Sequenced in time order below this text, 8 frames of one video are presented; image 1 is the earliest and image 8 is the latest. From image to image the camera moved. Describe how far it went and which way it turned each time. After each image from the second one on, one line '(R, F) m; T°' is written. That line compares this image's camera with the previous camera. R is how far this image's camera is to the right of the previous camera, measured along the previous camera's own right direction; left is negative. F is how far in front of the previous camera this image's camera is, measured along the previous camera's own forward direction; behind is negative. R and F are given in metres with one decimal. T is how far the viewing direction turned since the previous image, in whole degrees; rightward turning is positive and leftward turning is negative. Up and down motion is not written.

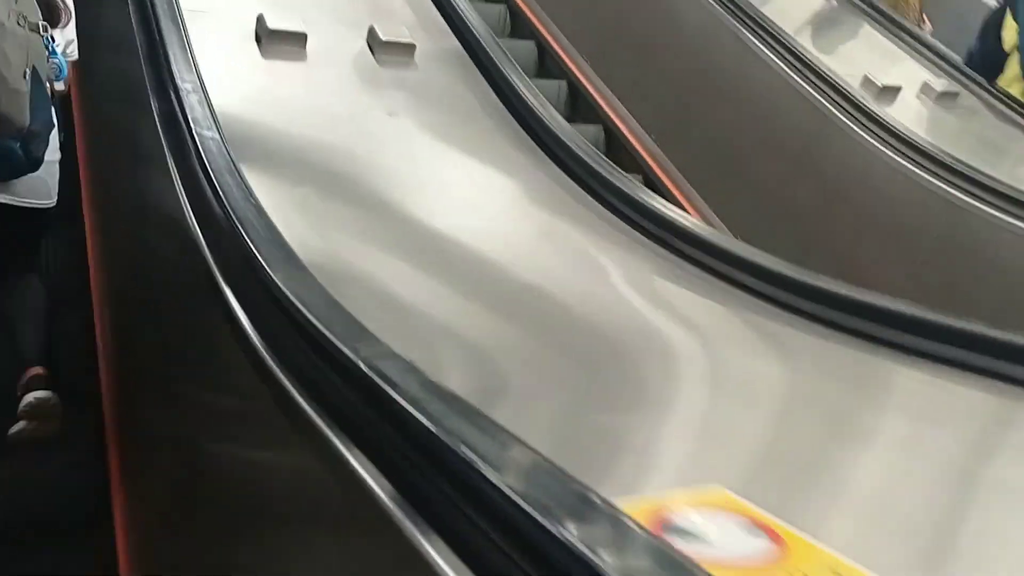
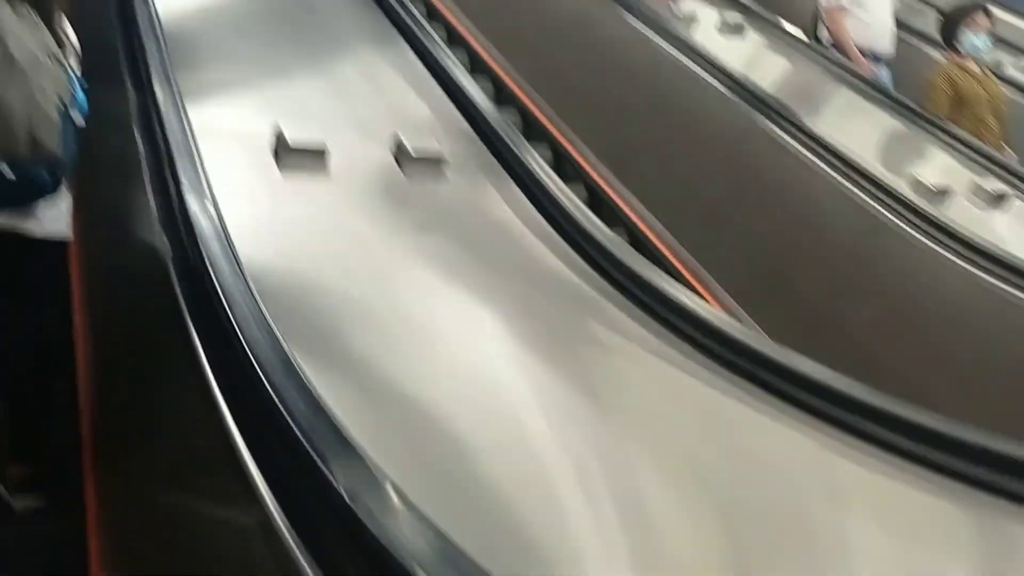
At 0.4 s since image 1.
(0.0, +0.2) m; -2°
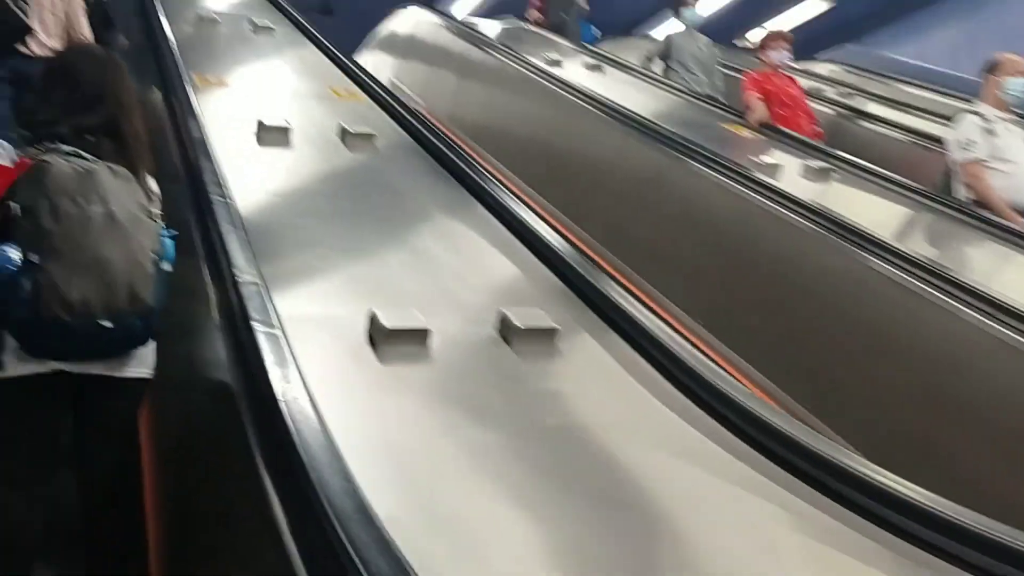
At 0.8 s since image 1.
(-0.1, +0.2) m; -3°
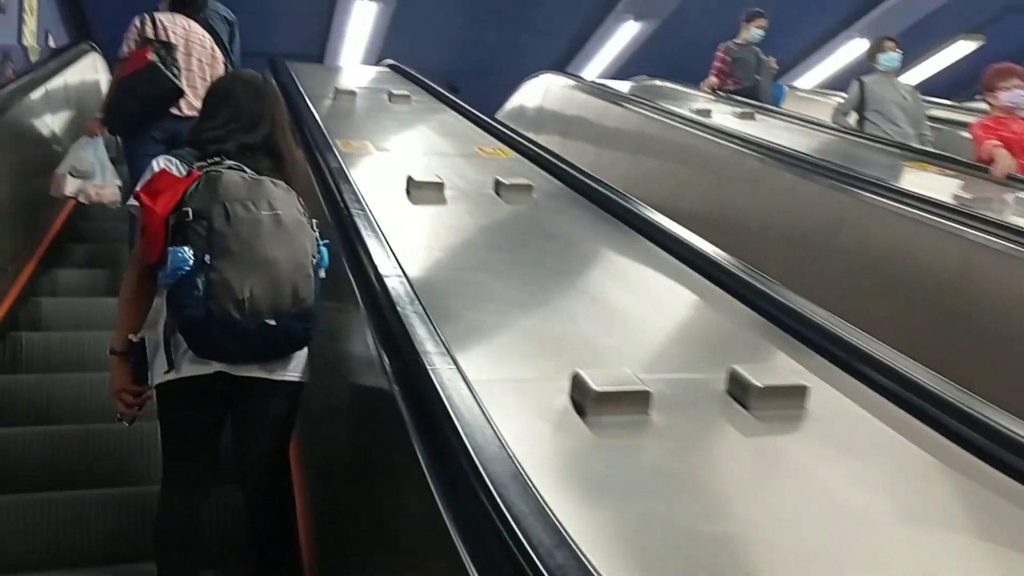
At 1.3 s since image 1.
(-0.1, +0.3) m; -8°
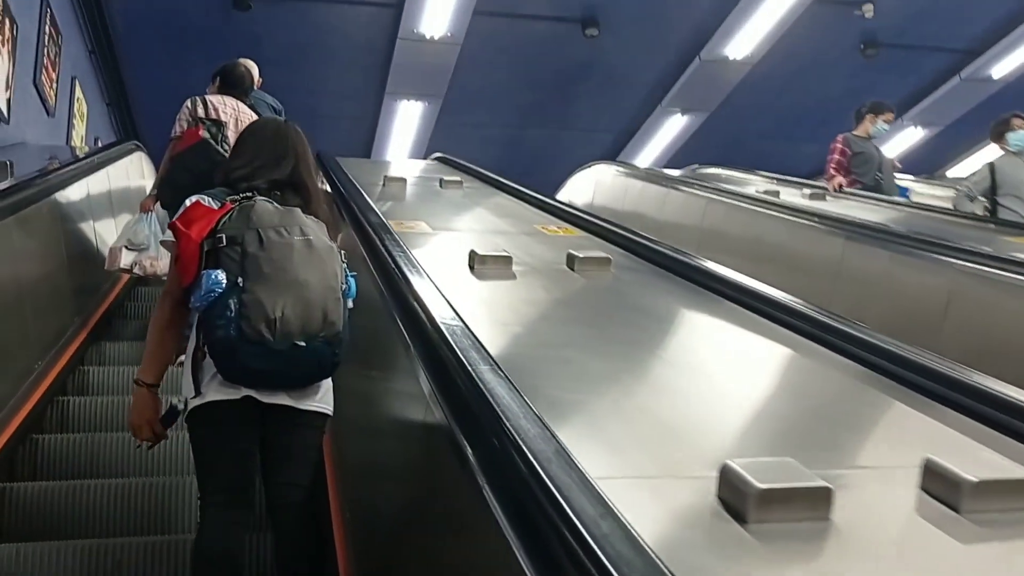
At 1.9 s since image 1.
(-0.1, +0.2) m; -2°
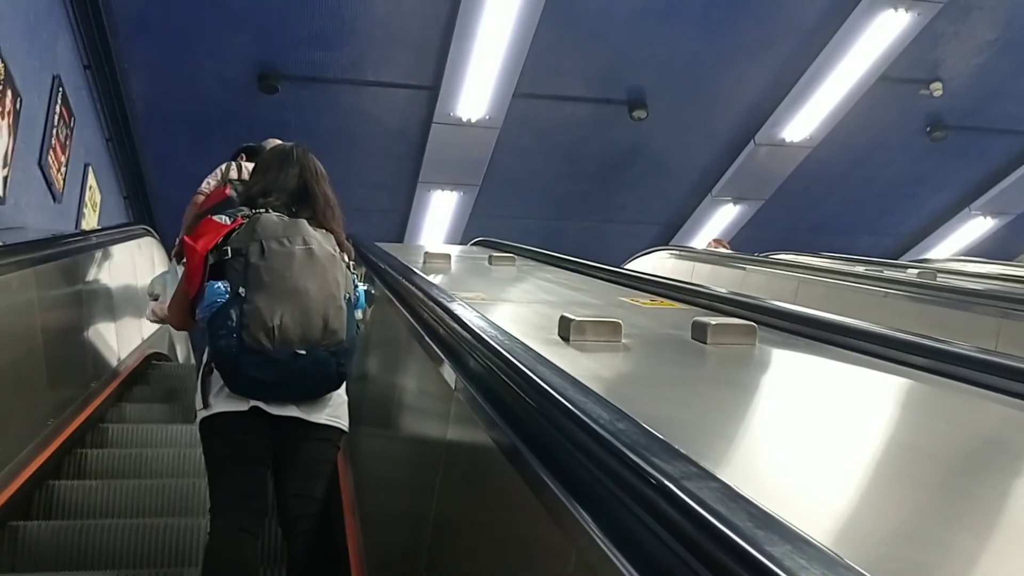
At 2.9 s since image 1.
(-0.1, +0.5) m; -1°
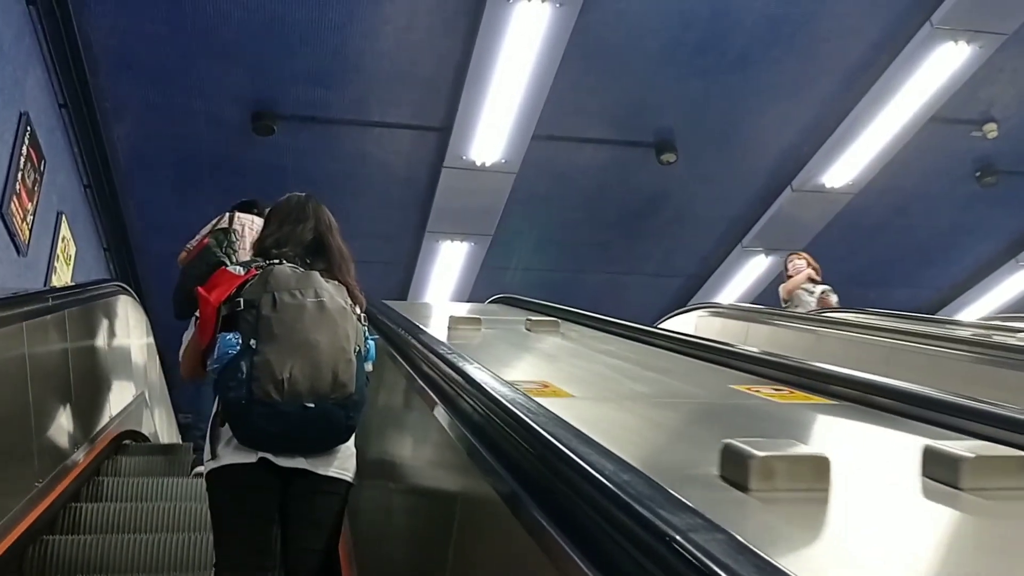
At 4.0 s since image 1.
(-0.1, +0.5) m; 0°
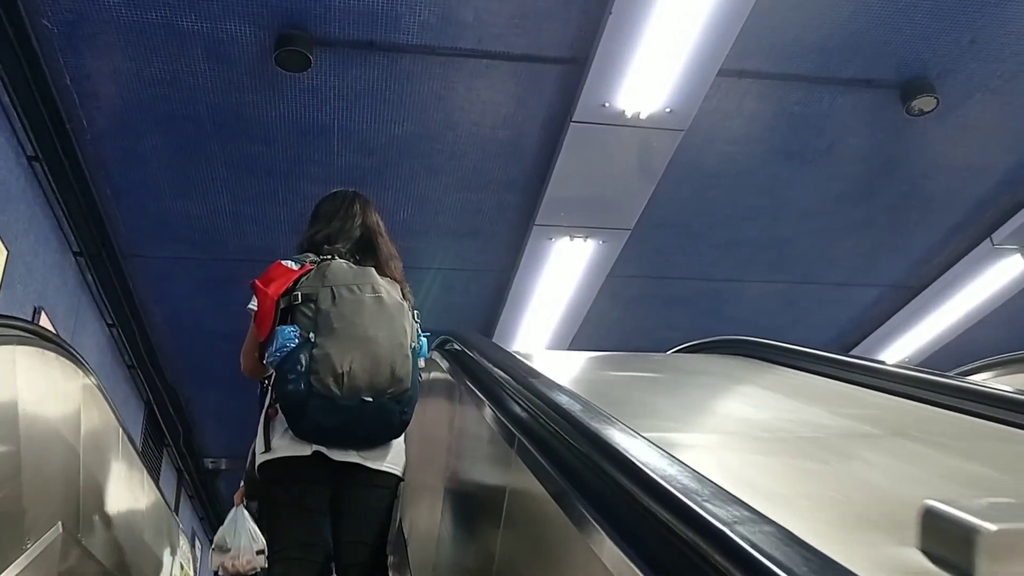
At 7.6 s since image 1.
(-0.4, +1.7) m; -3°
